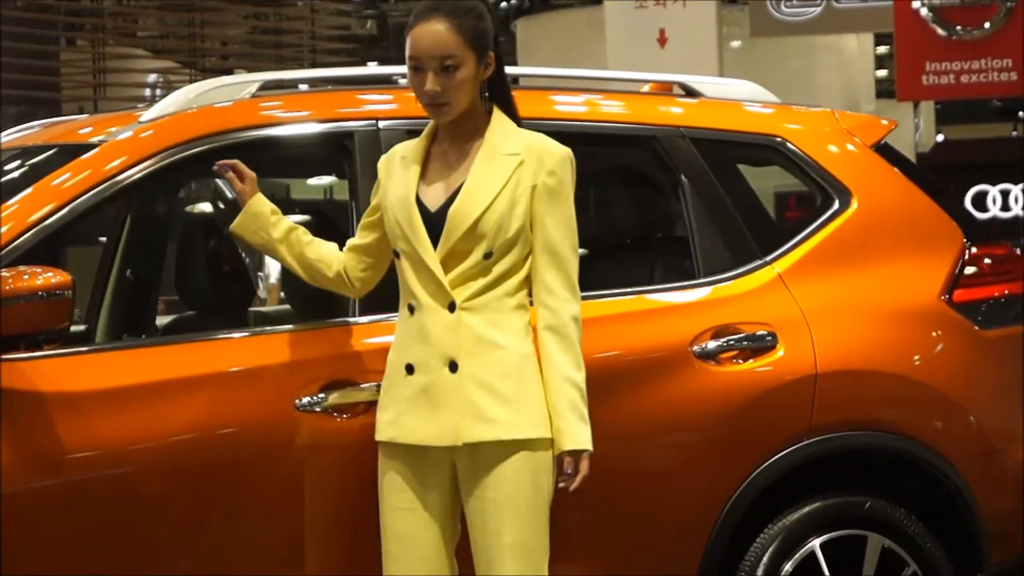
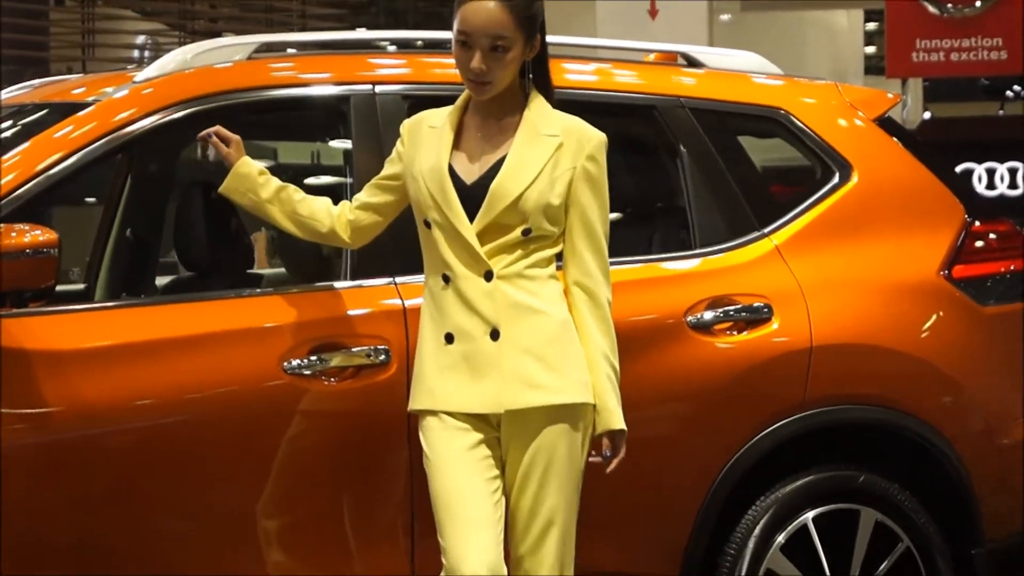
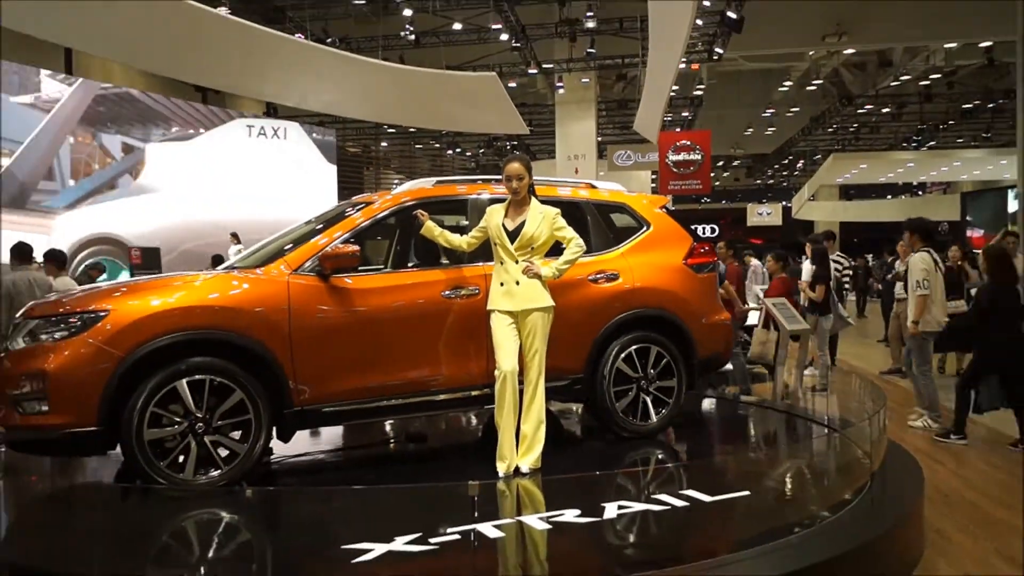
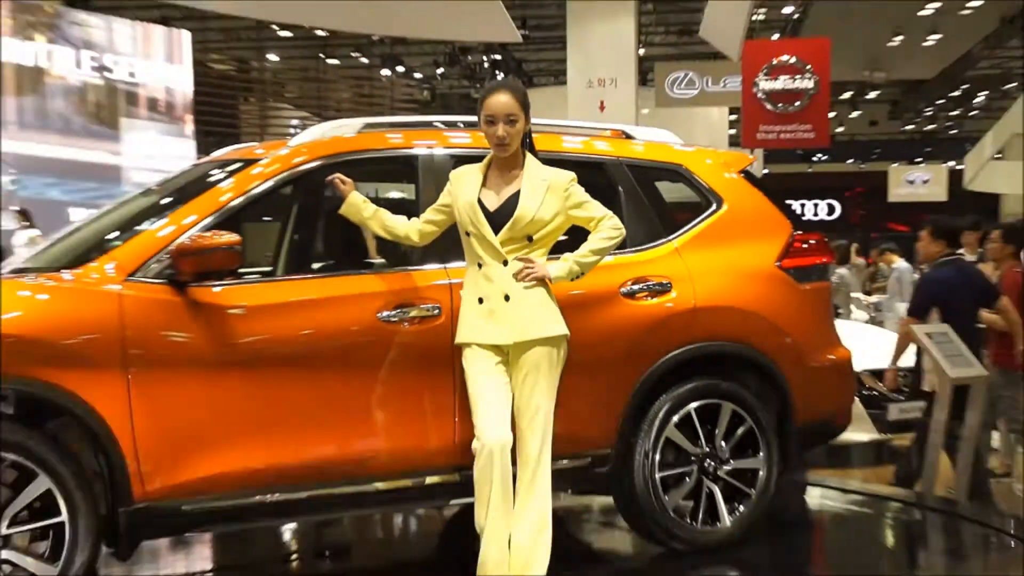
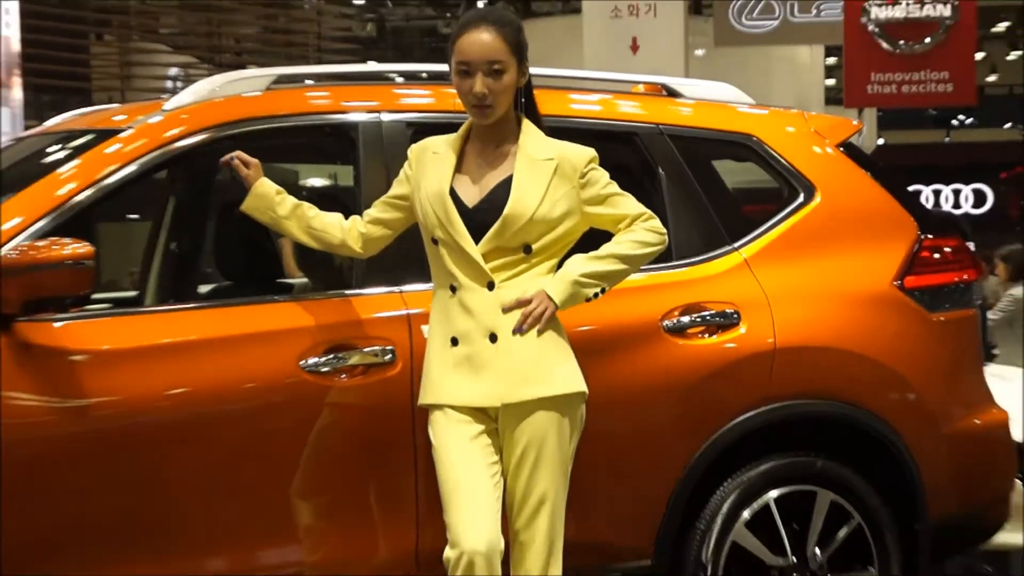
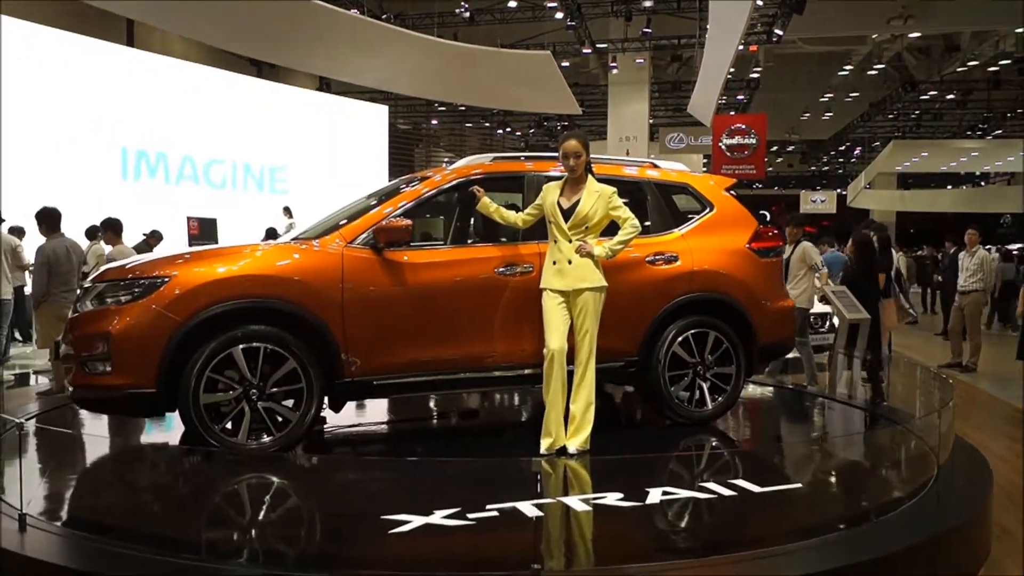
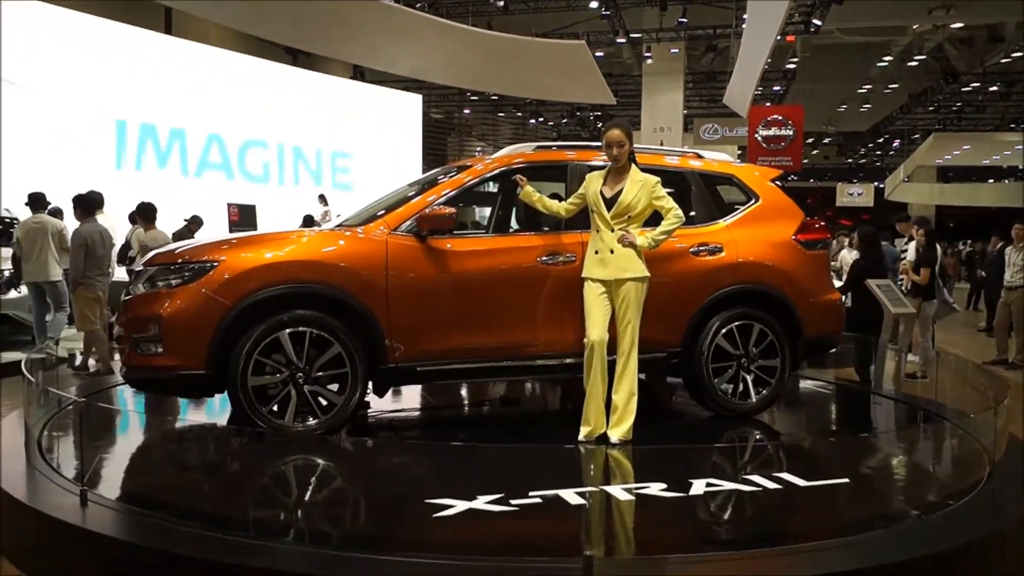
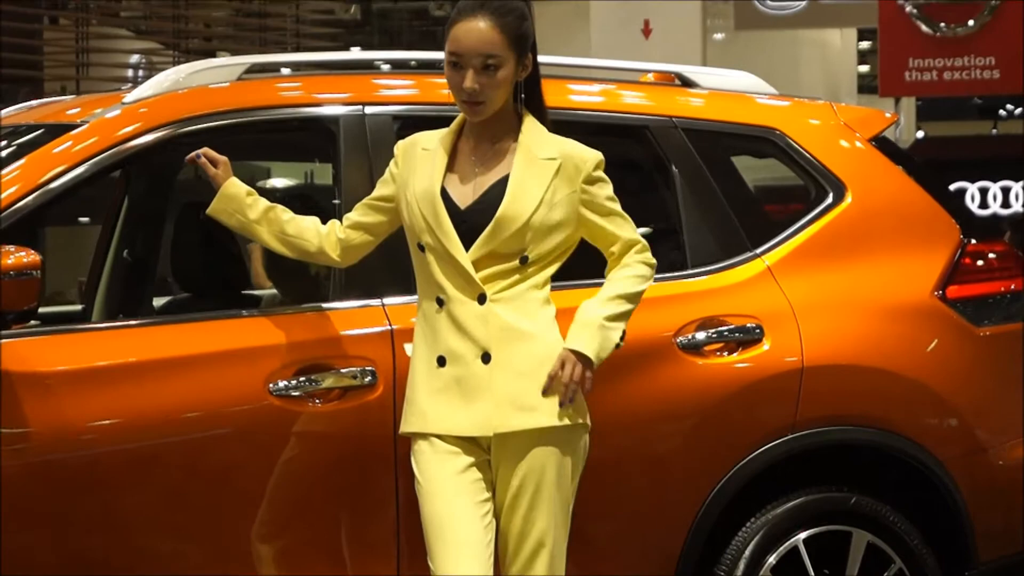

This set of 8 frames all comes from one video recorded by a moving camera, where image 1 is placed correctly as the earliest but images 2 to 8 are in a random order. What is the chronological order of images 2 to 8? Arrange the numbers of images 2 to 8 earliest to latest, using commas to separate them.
2, 8, 5, 4, 3, 6, 7
